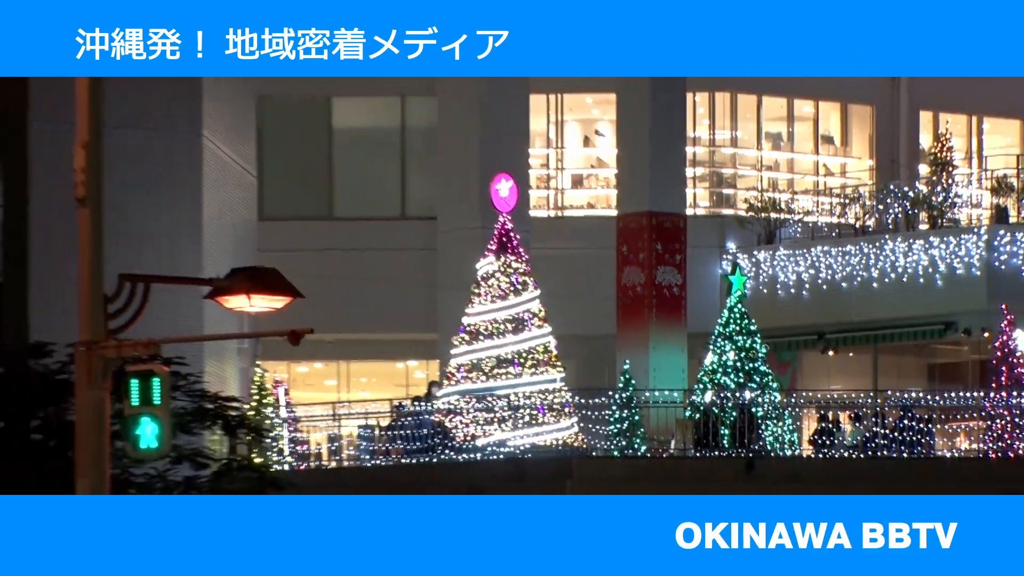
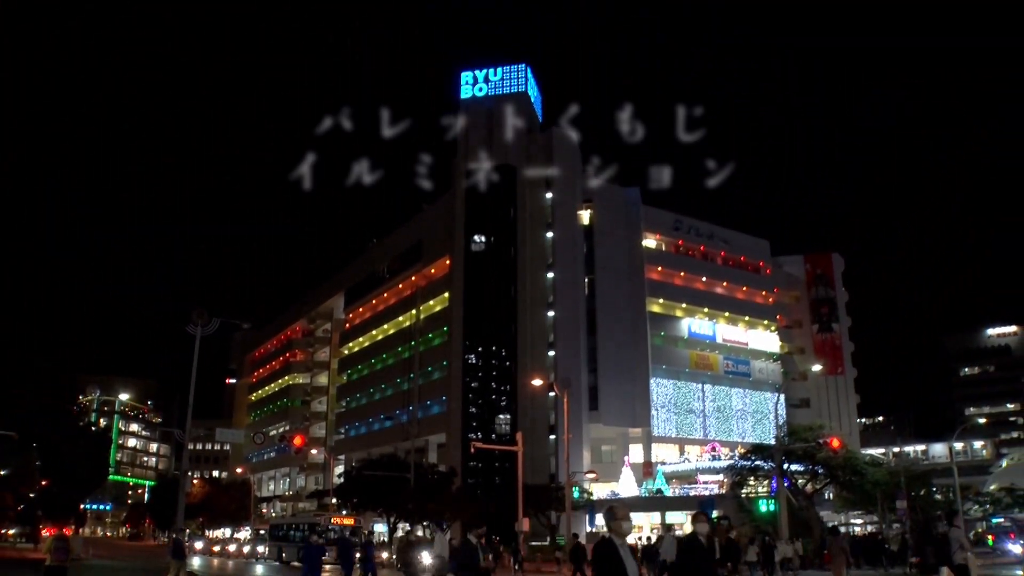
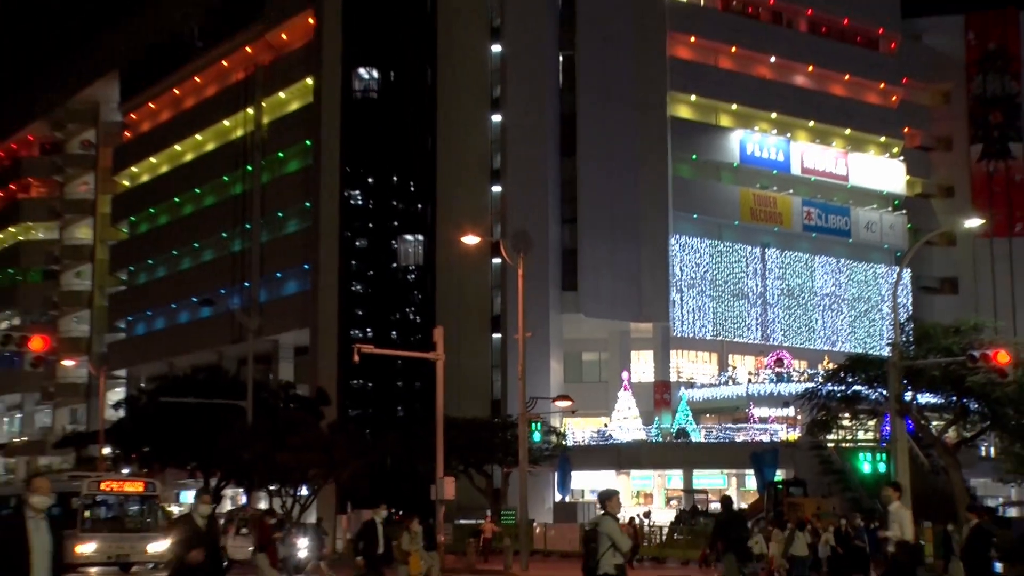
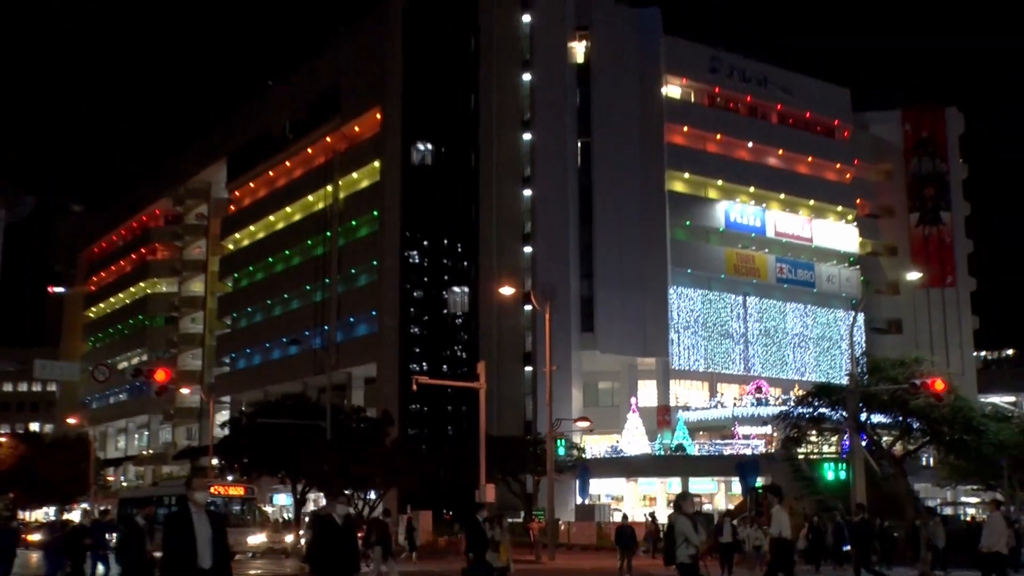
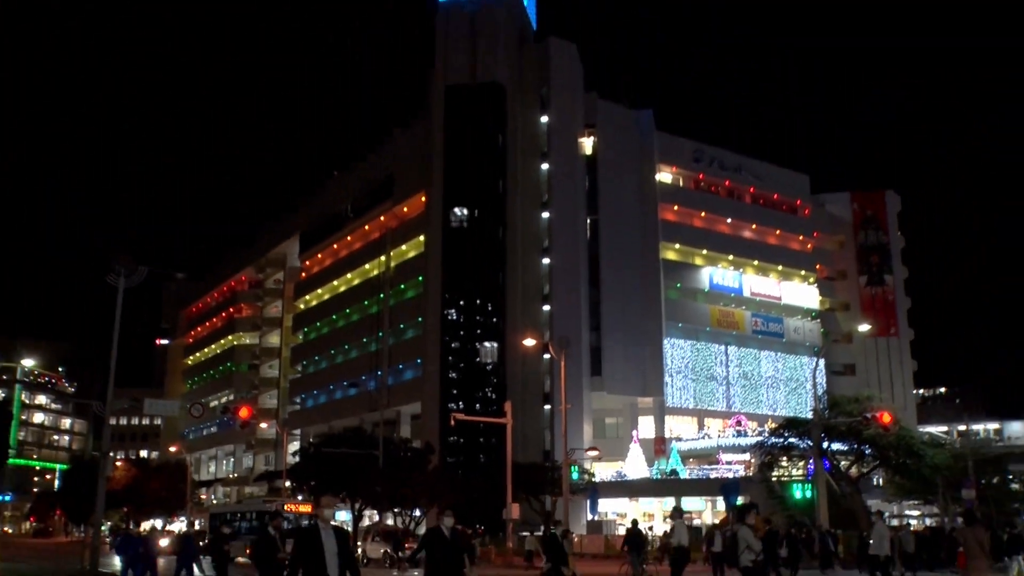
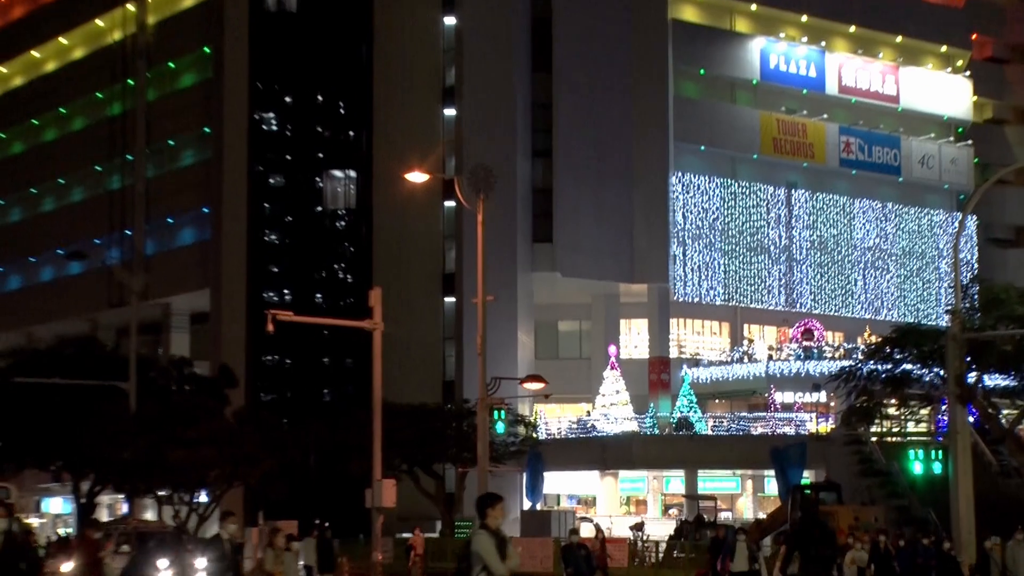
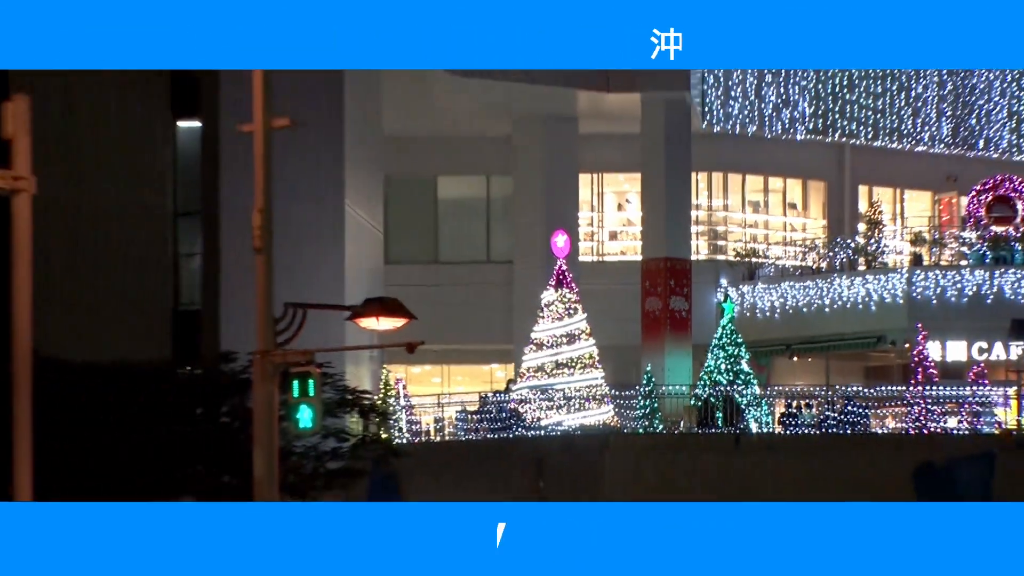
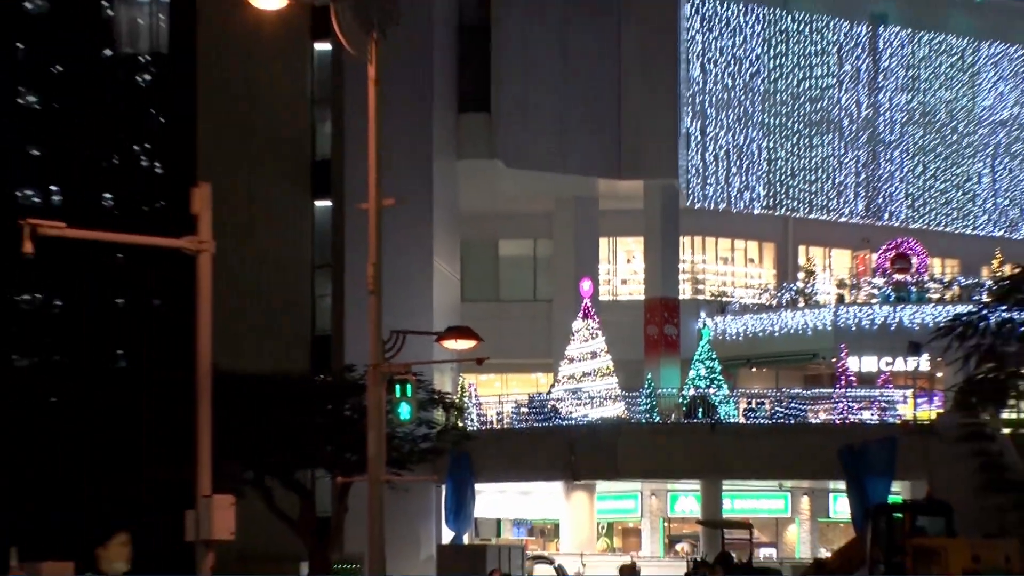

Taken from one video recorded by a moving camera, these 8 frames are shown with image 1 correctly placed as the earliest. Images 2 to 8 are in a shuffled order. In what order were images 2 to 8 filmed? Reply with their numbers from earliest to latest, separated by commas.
7, 8, 6, 3, 4, 5, 2
